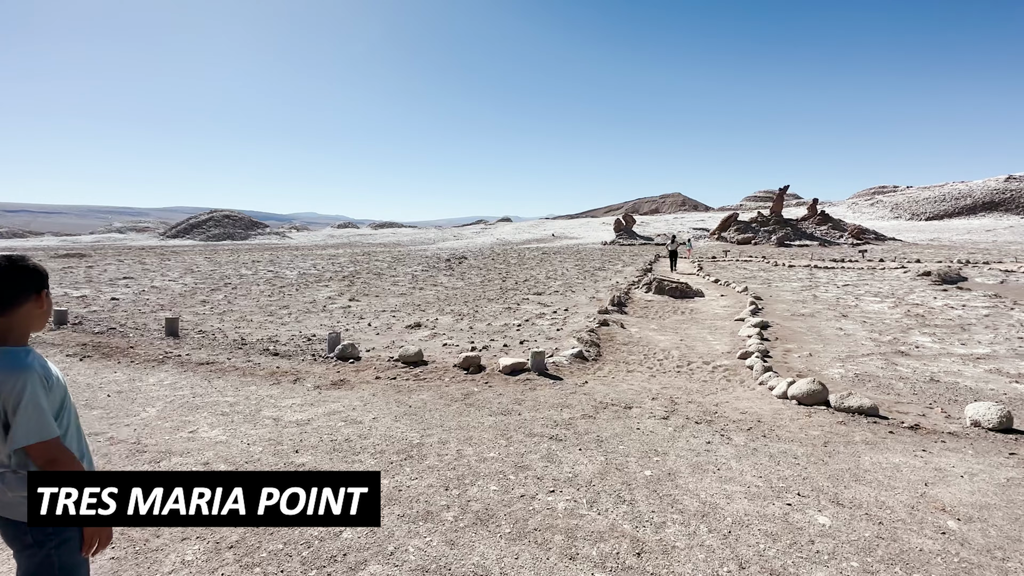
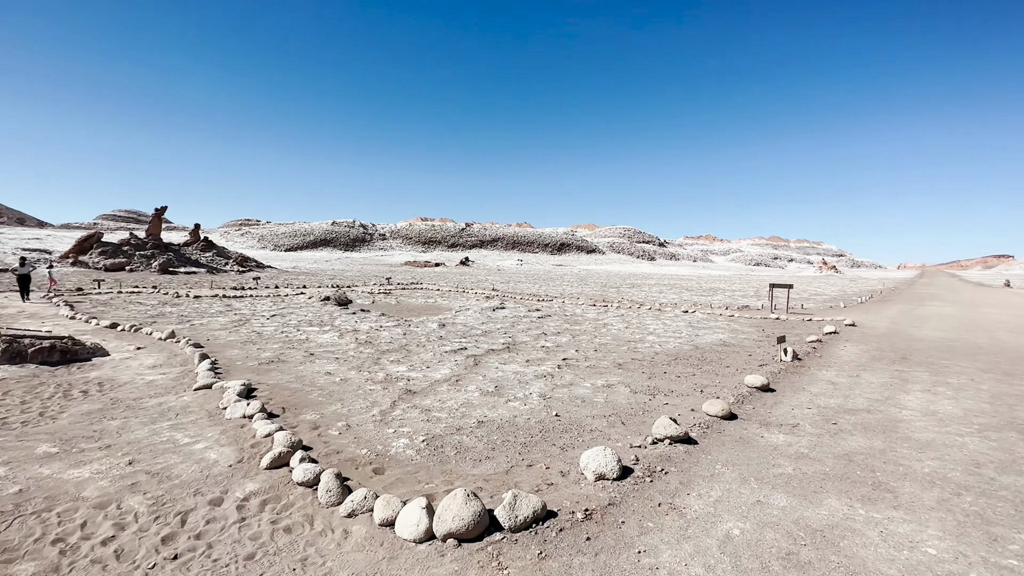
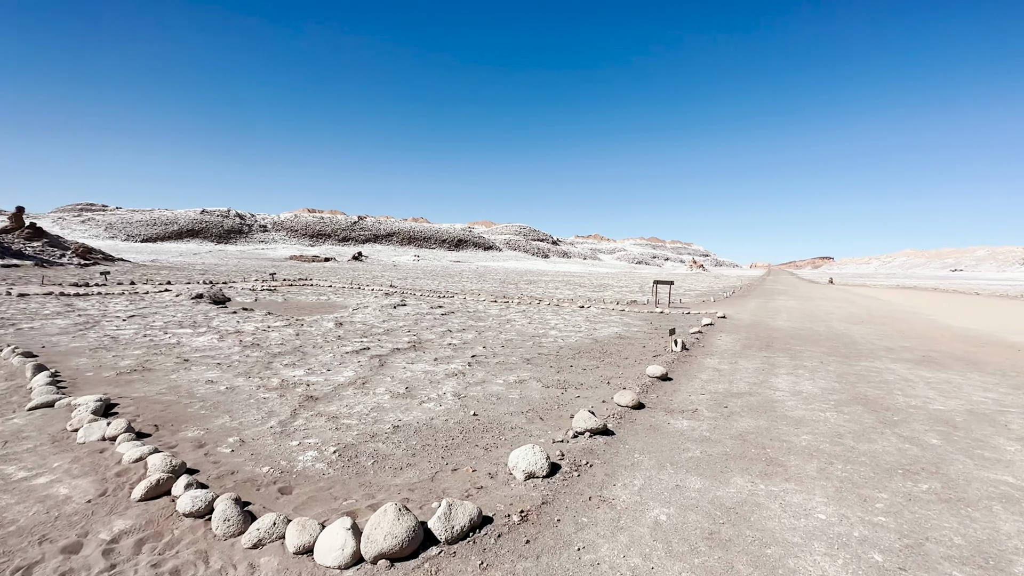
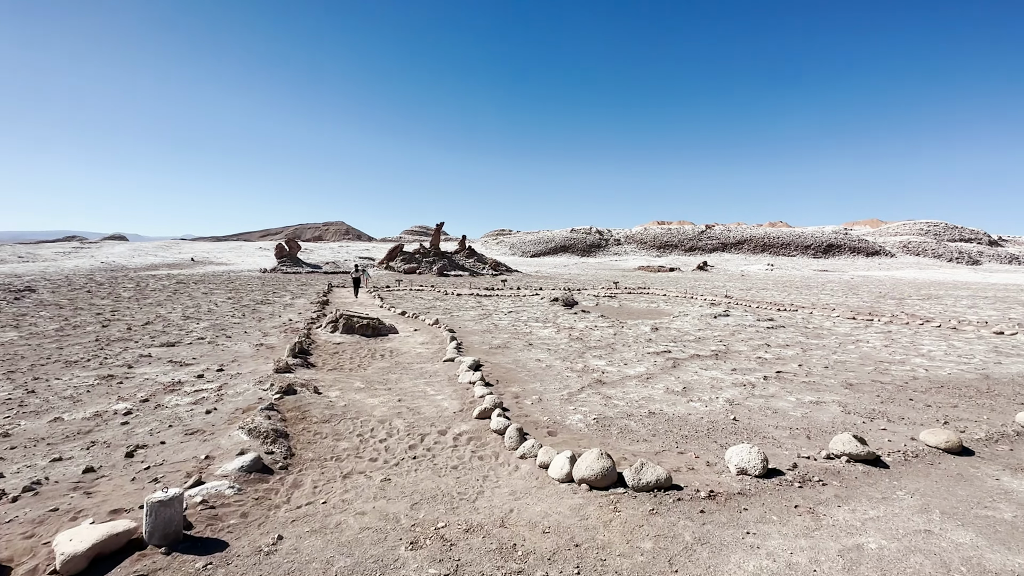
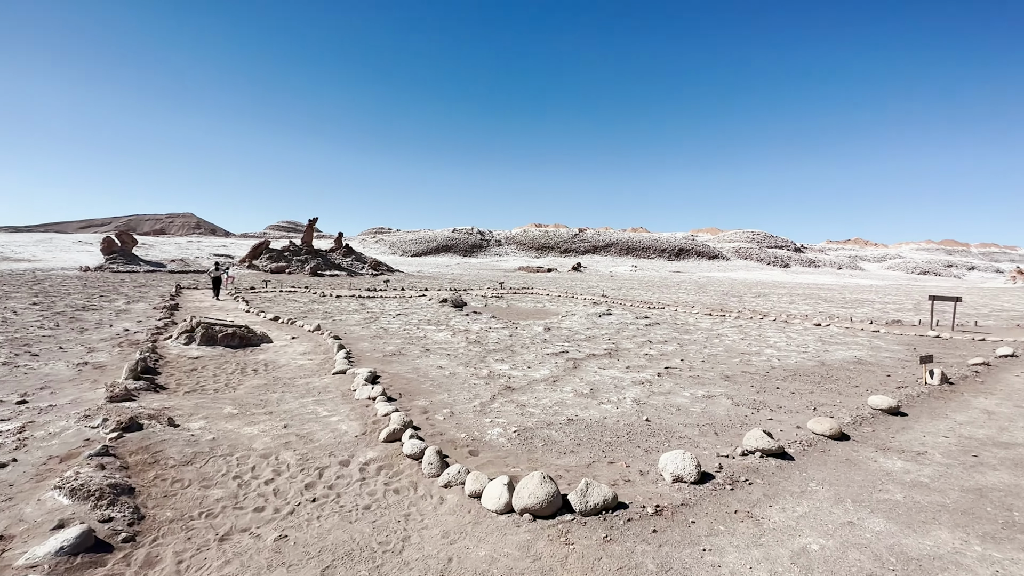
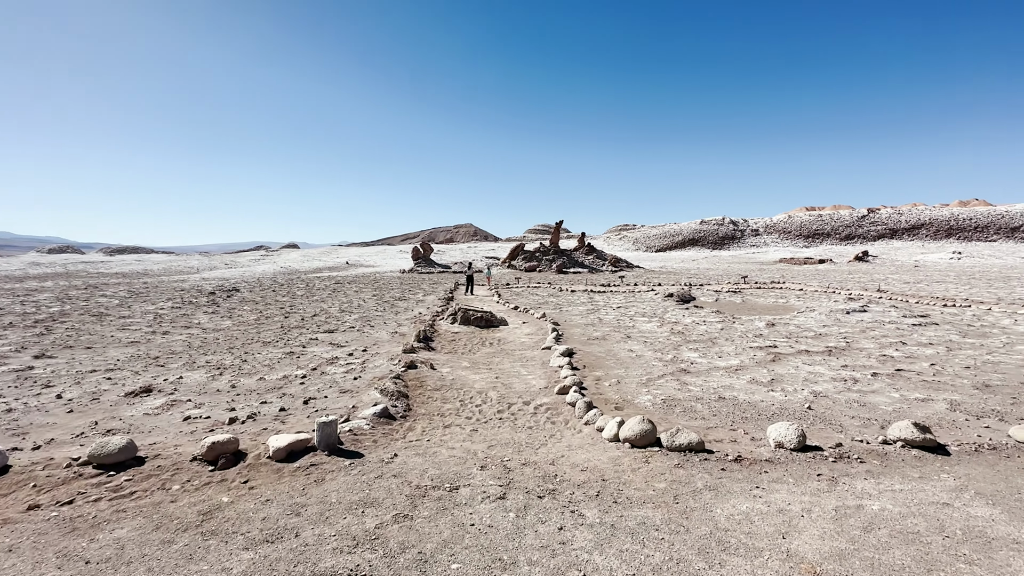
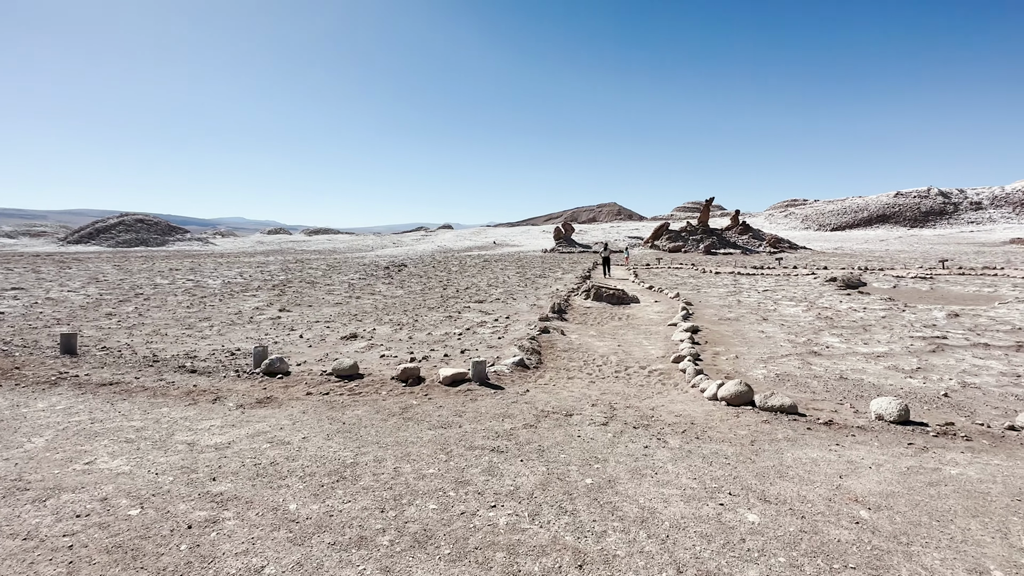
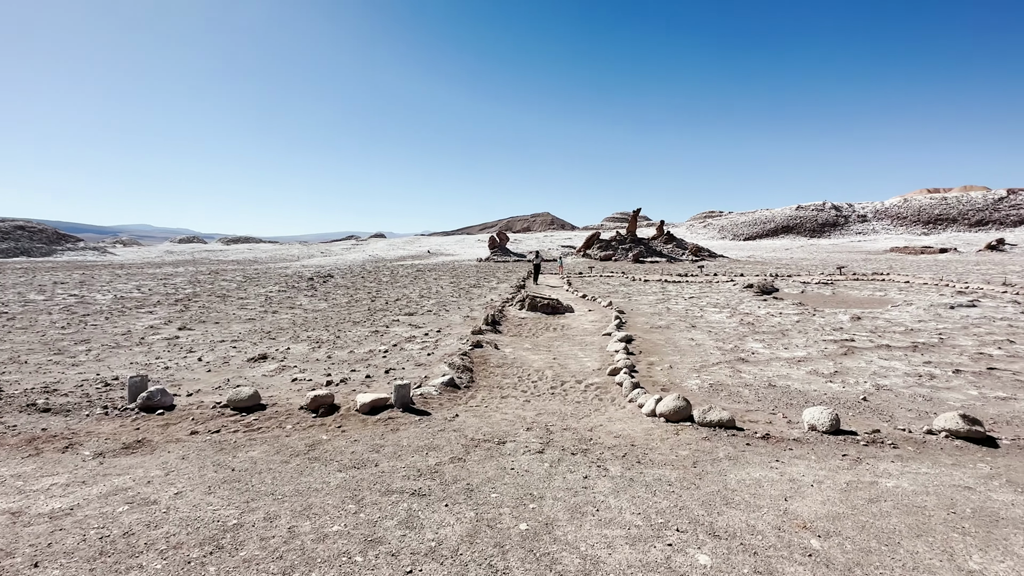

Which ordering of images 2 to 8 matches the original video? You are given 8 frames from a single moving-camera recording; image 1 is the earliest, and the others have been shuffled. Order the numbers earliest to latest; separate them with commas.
7, 8, 6, 4, 5, 2, 3
